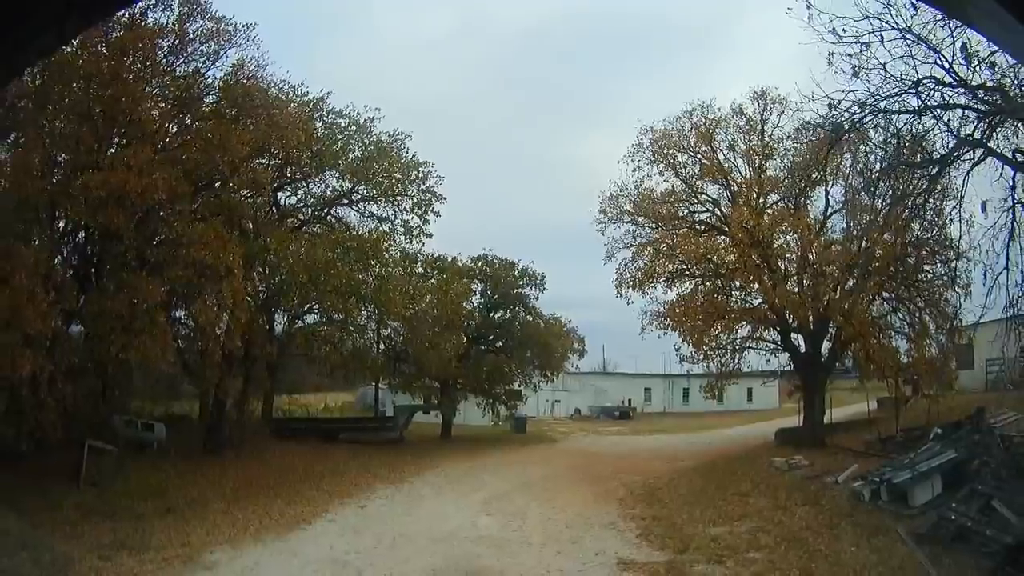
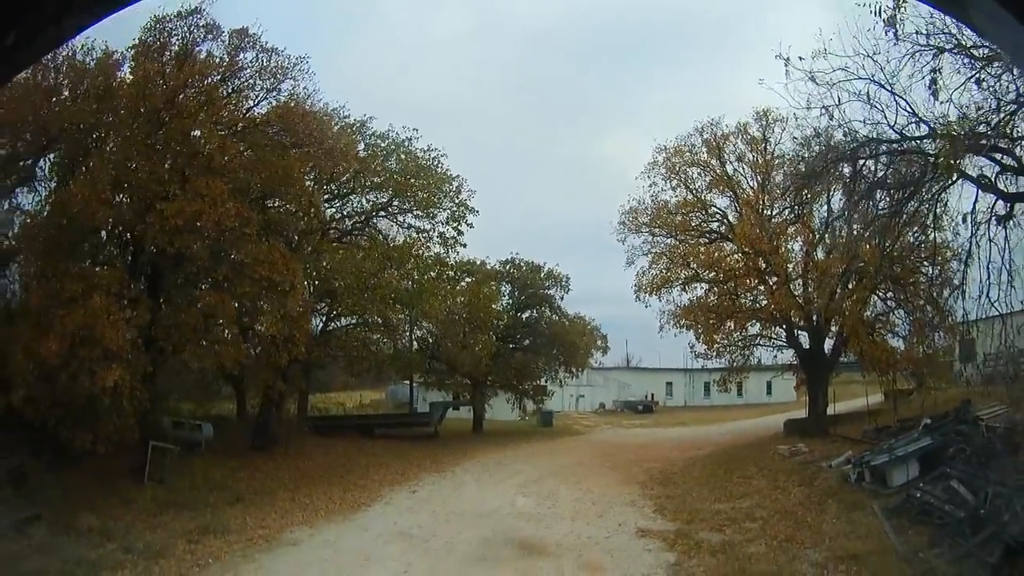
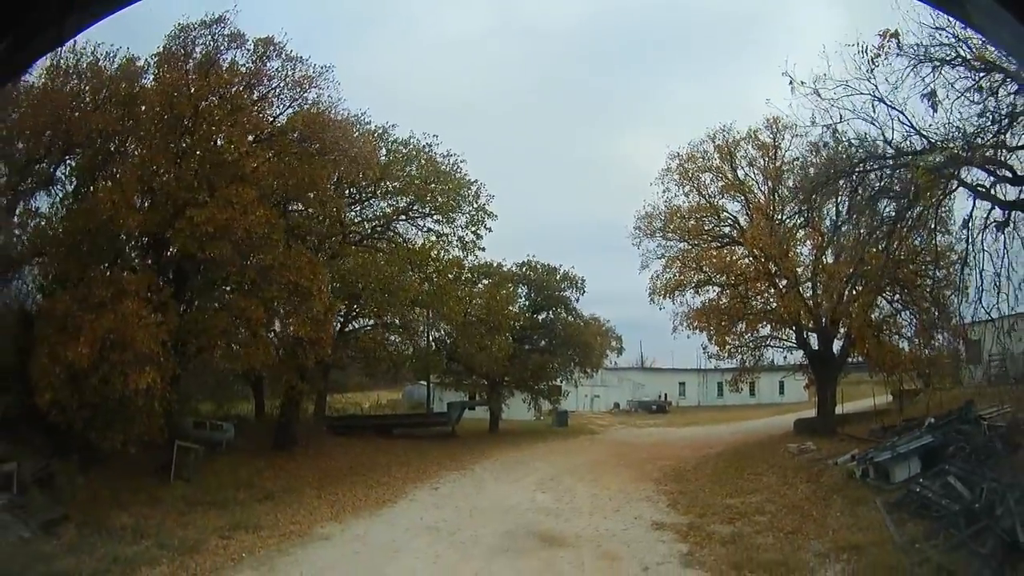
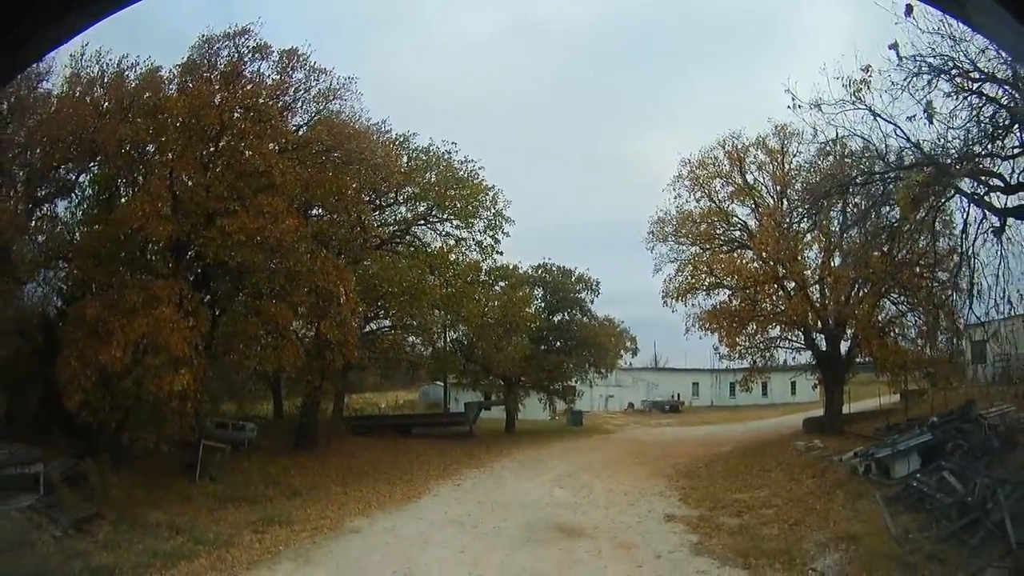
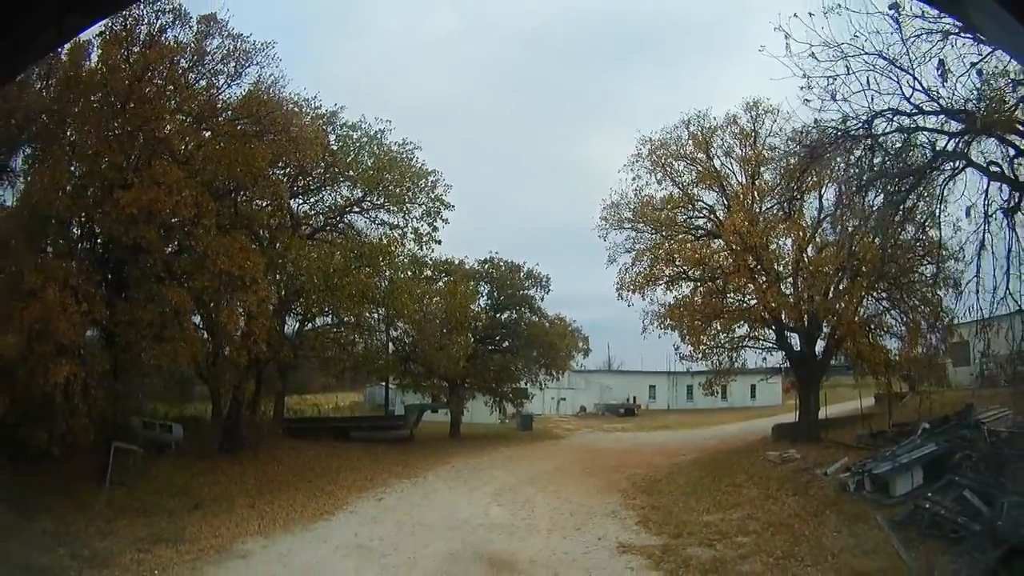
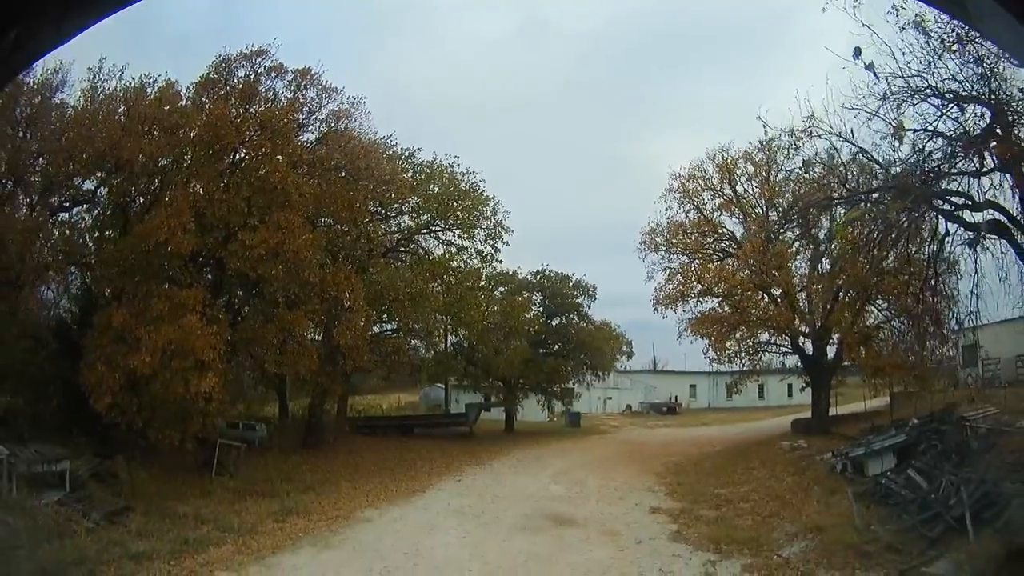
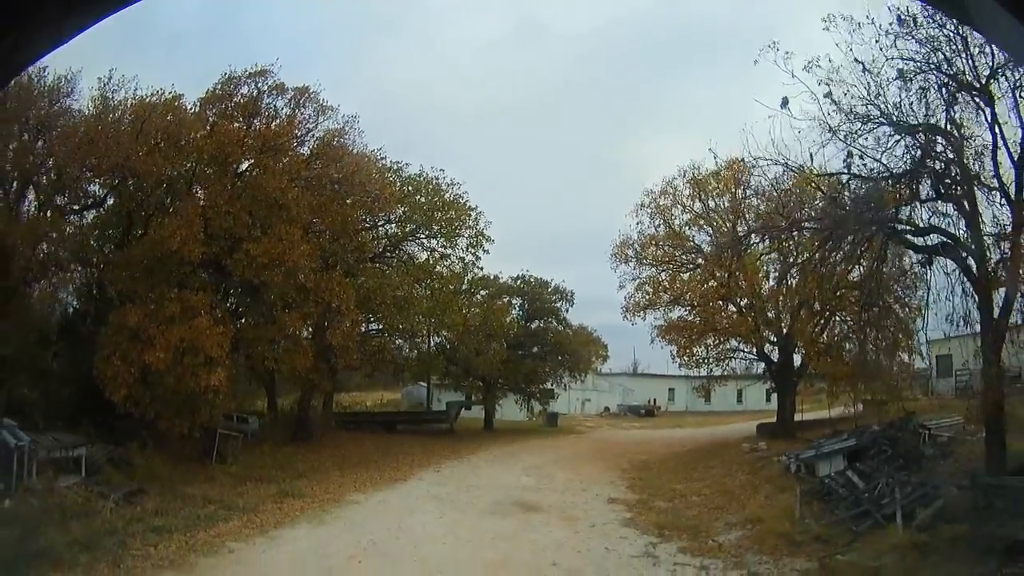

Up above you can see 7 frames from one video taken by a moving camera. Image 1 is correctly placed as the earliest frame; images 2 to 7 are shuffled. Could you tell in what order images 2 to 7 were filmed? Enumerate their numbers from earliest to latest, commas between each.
5, 2, 3, 4, 6, 7
